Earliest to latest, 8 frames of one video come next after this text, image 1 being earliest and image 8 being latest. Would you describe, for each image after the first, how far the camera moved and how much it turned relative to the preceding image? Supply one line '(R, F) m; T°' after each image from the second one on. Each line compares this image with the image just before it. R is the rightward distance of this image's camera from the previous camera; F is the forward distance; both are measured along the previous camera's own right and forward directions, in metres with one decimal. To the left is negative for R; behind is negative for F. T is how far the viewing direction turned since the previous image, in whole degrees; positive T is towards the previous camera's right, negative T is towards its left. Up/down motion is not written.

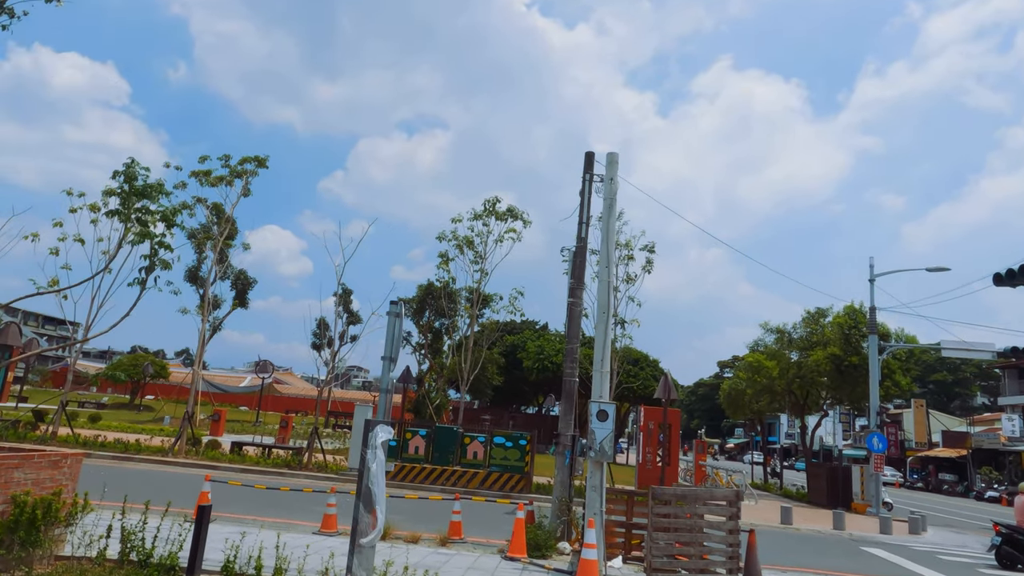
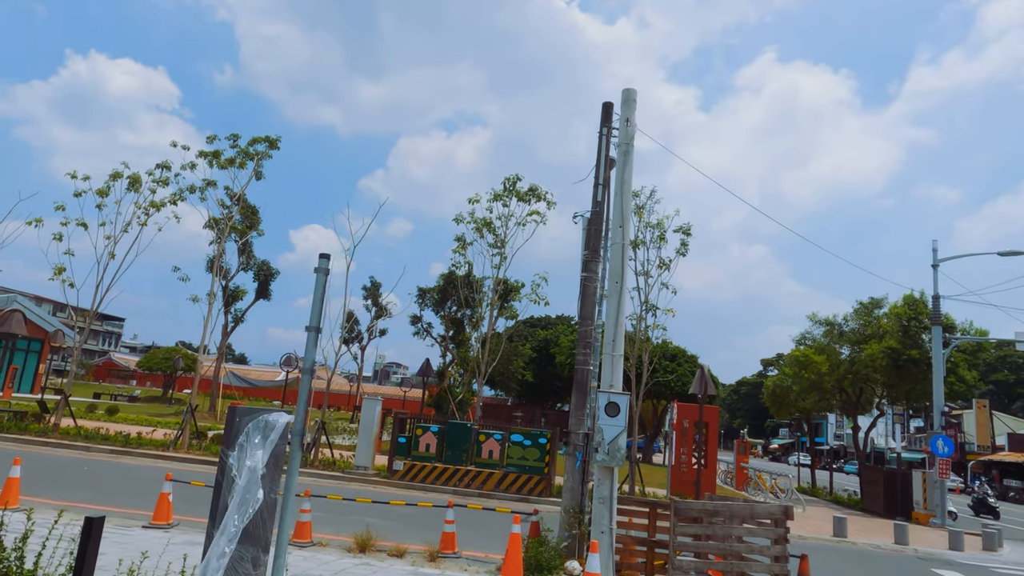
(+0.5, +1.6) m; -3°
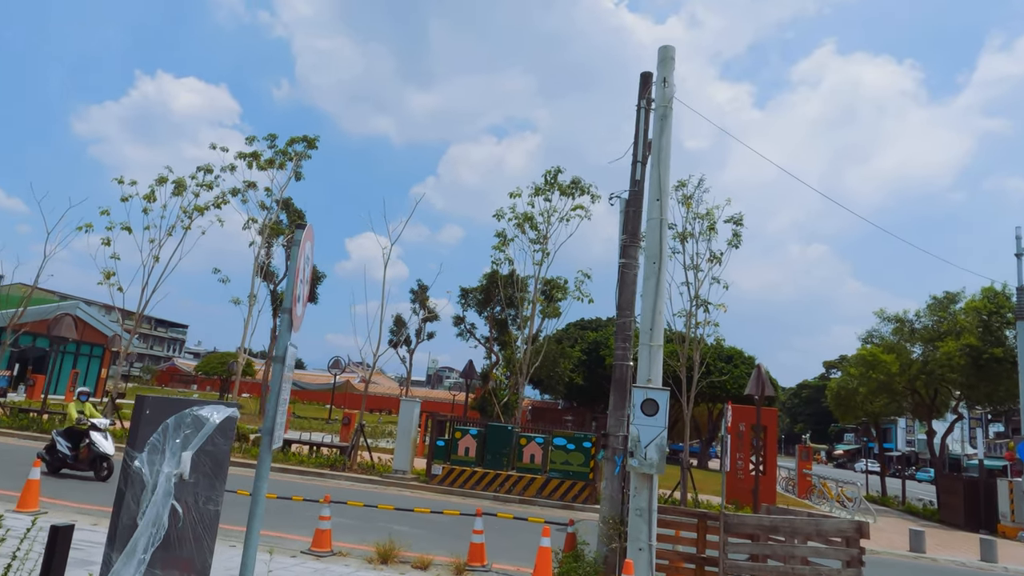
(+0.3, +0.8) m; -4°
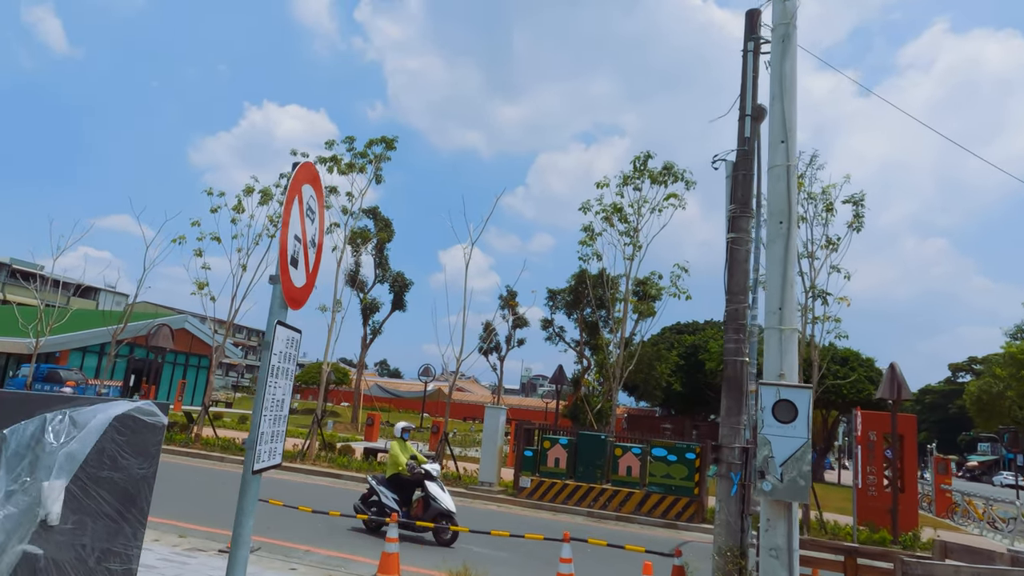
(+0.1, +1.2) m; -8°
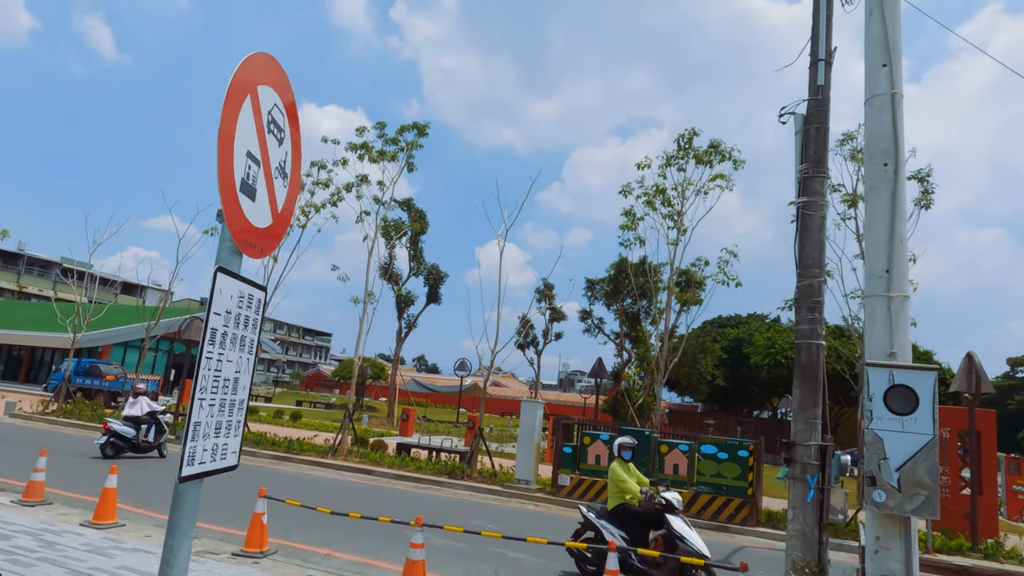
(0.0, +0.8) m; -3°
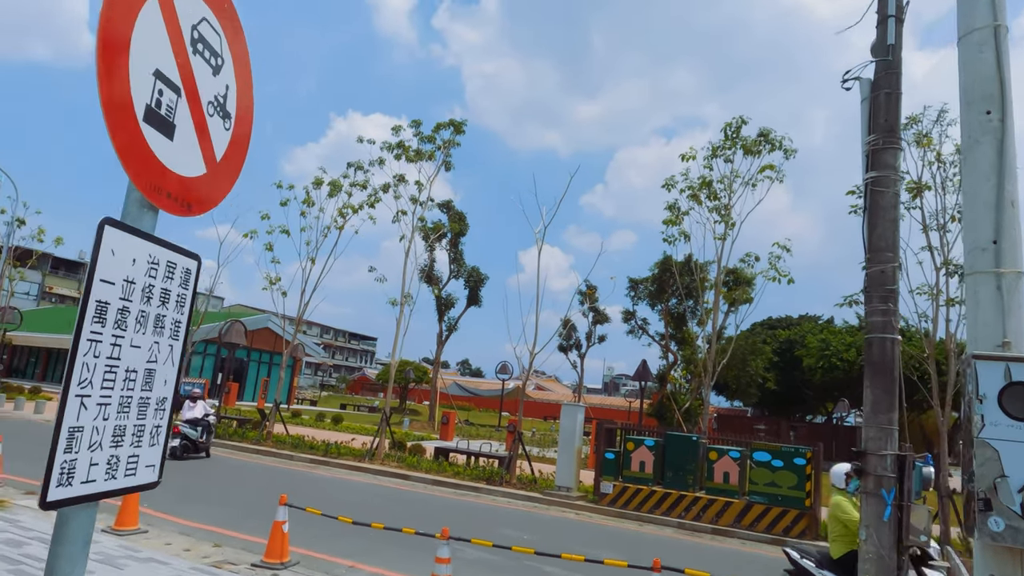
(+0.1, +0.5) m; -4°
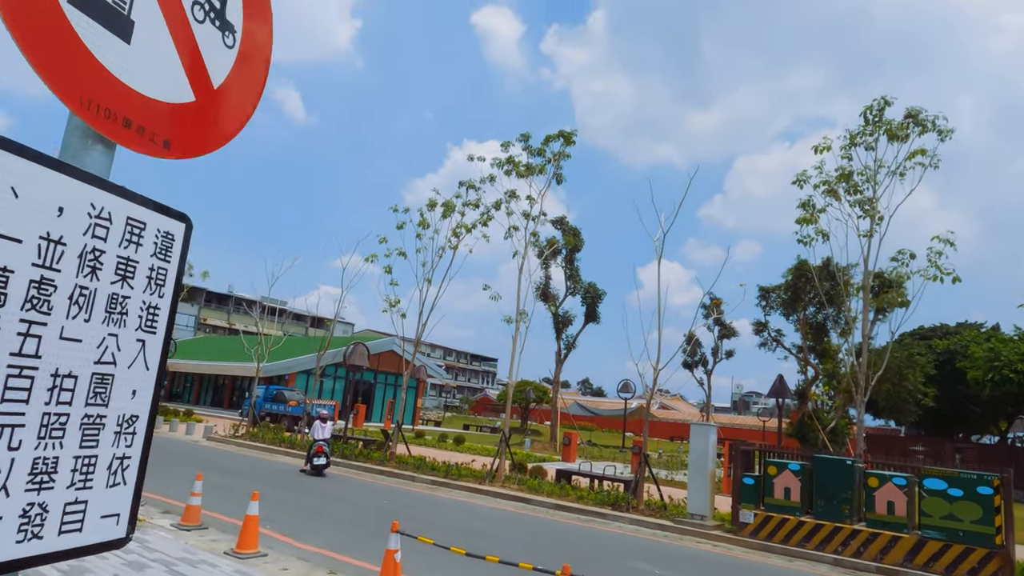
(0.0, +0.6) m; -10°
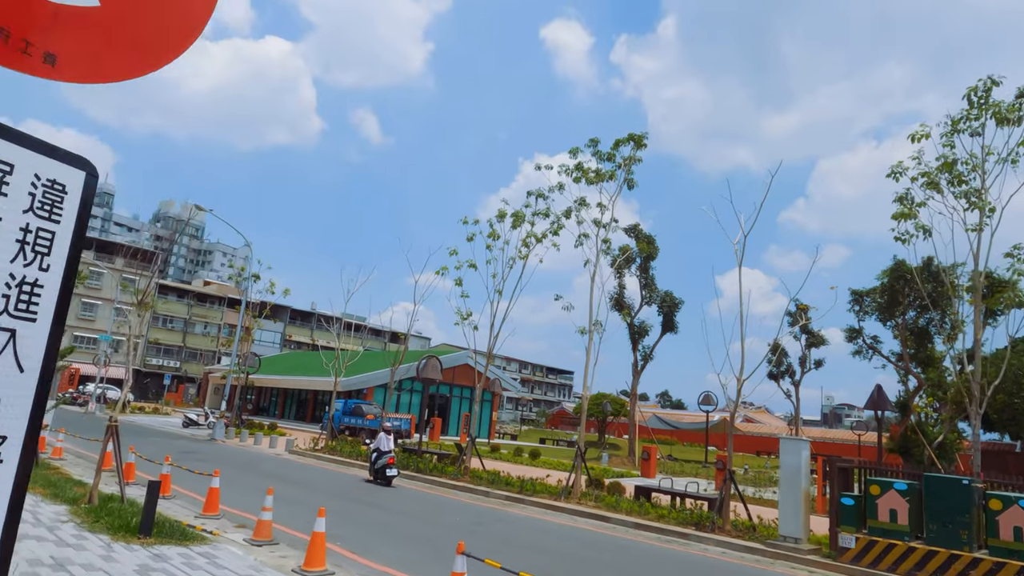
(+0.1, +0.4) m; -6°
